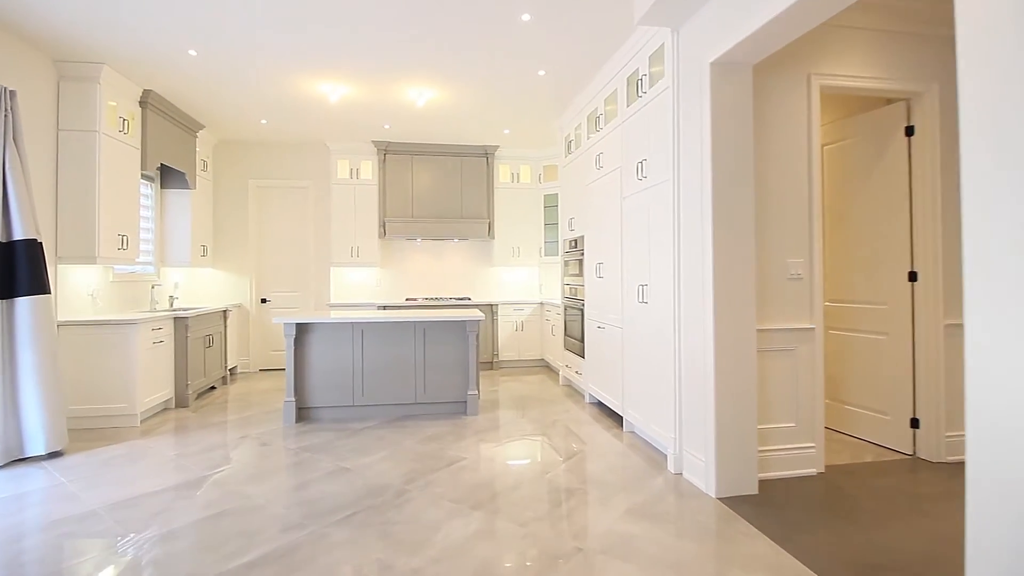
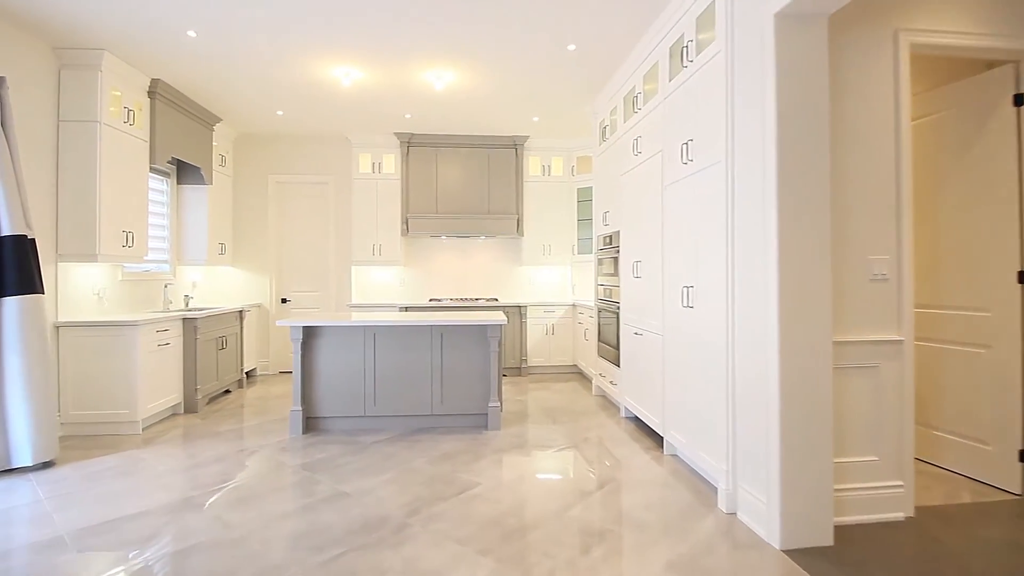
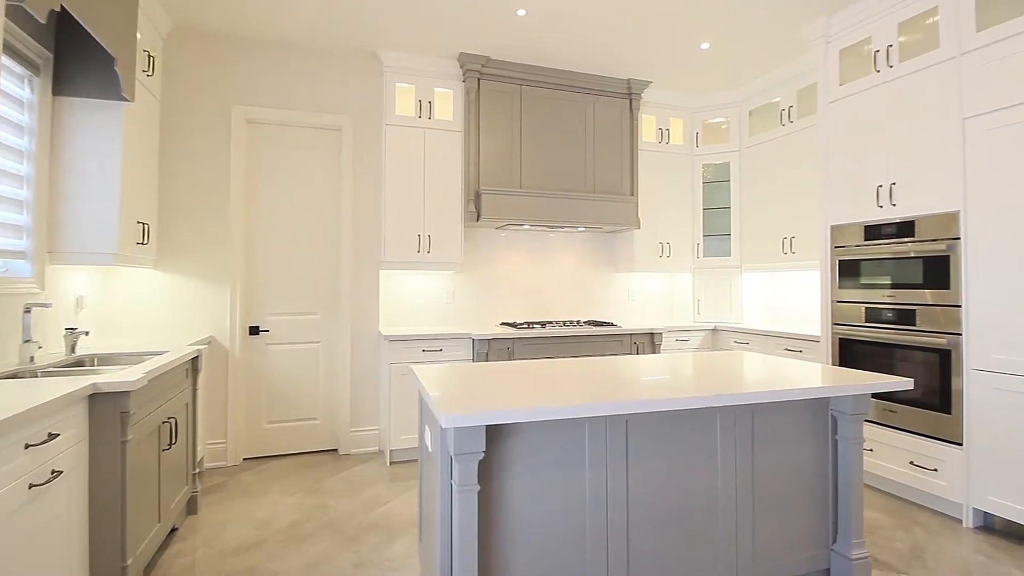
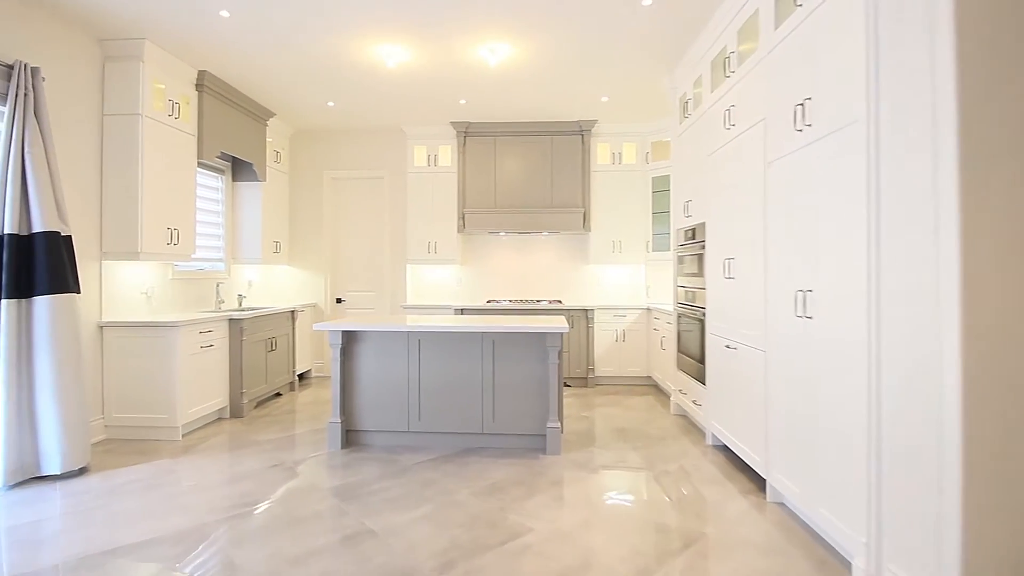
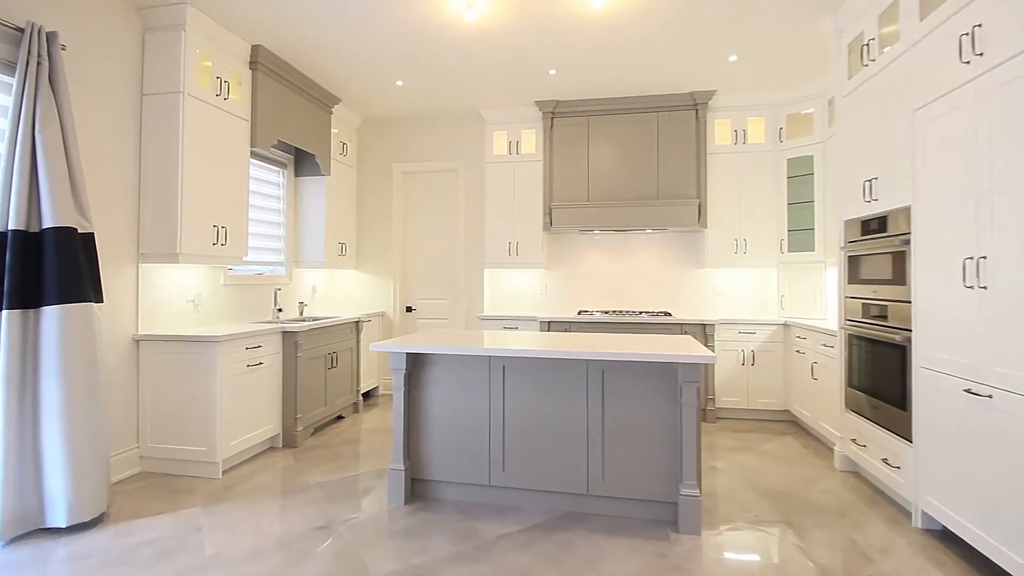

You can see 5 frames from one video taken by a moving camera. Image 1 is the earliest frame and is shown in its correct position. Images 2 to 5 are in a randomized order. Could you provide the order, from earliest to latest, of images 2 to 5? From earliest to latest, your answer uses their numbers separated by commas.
2, 4, 5, 3
